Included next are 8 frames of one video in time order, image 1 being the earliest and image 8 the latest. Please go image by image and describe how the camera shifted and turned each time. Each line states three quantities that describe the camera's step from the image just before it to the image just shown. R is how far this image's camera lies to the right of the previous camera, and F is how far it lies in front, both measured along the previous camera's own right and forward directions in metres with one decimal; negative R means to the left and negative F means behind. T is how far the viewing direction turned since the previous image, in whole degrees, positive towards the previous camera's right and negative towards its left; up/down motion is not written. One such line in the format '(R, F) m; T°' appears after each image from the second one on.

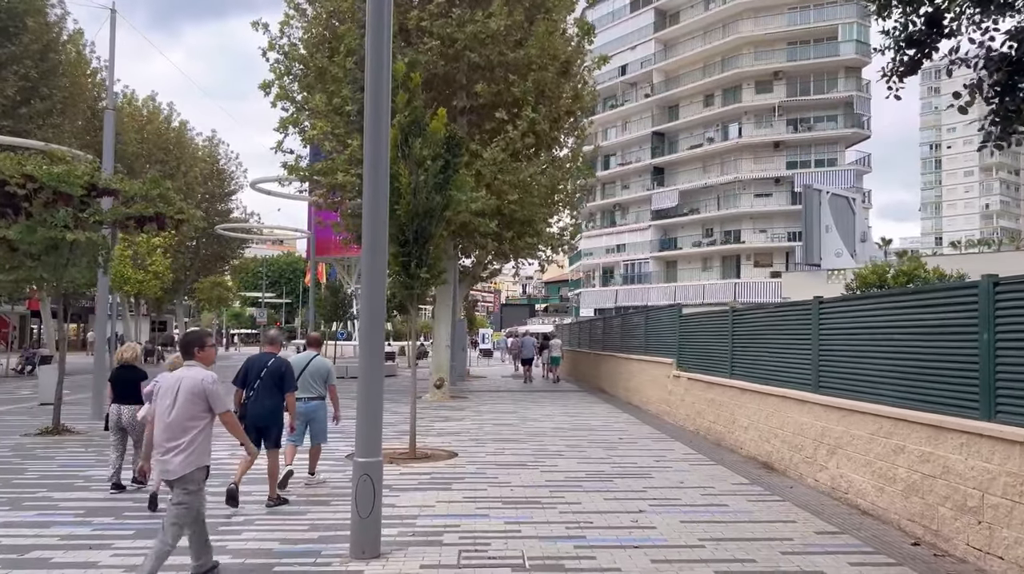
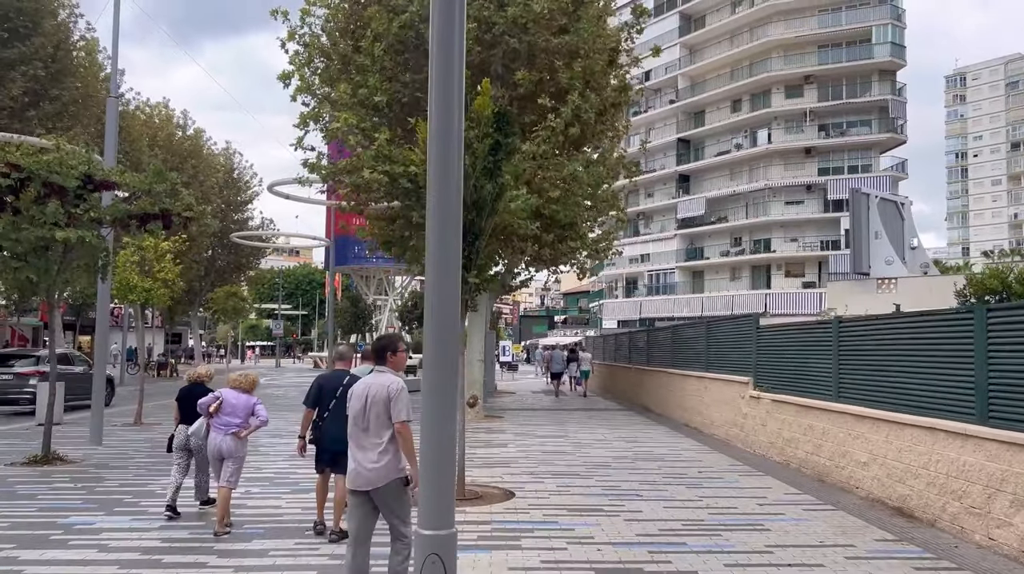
(-0.6, +1.9) m; -1°
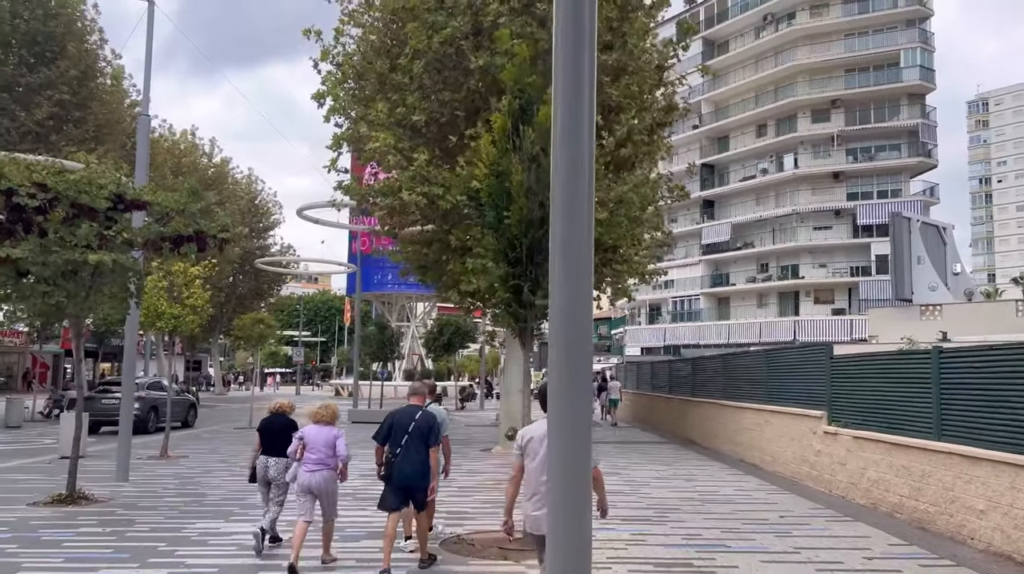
(-0.6, +0.8) m; -1°
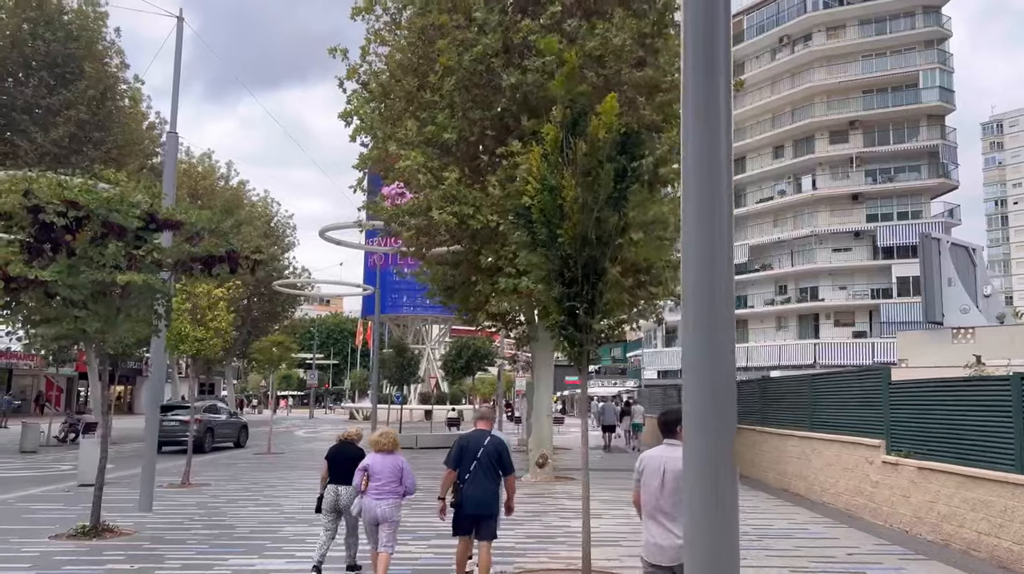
(-0.5, +0.5) m; -1°
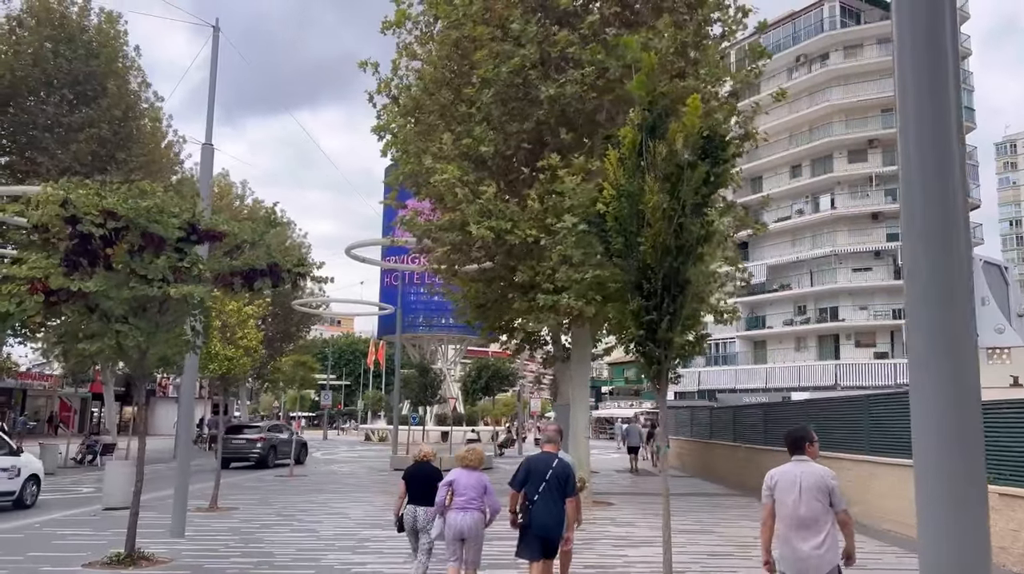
(-0.6, +0.5) m; -1°
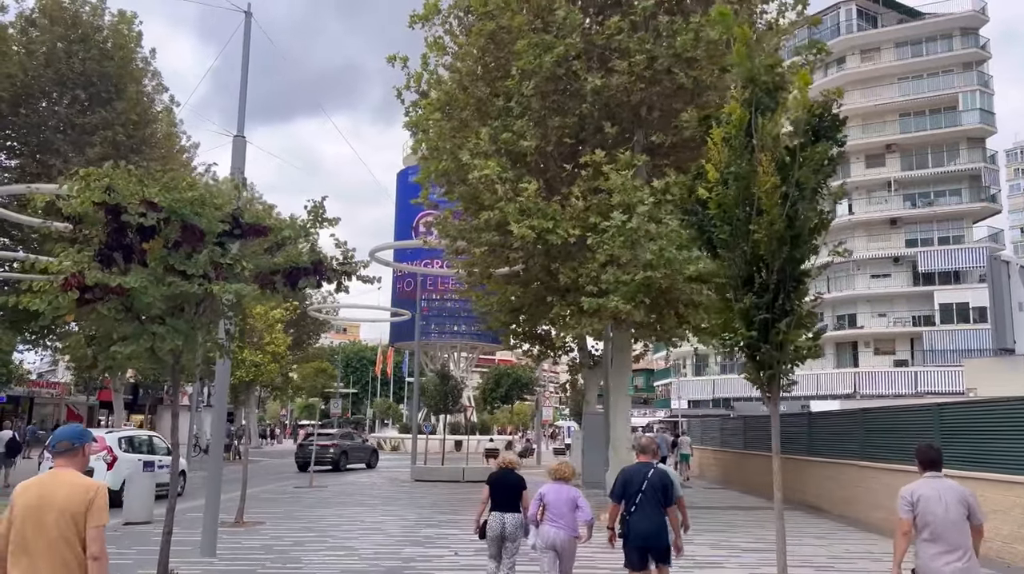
(-0.7, +0.8) m; 0°
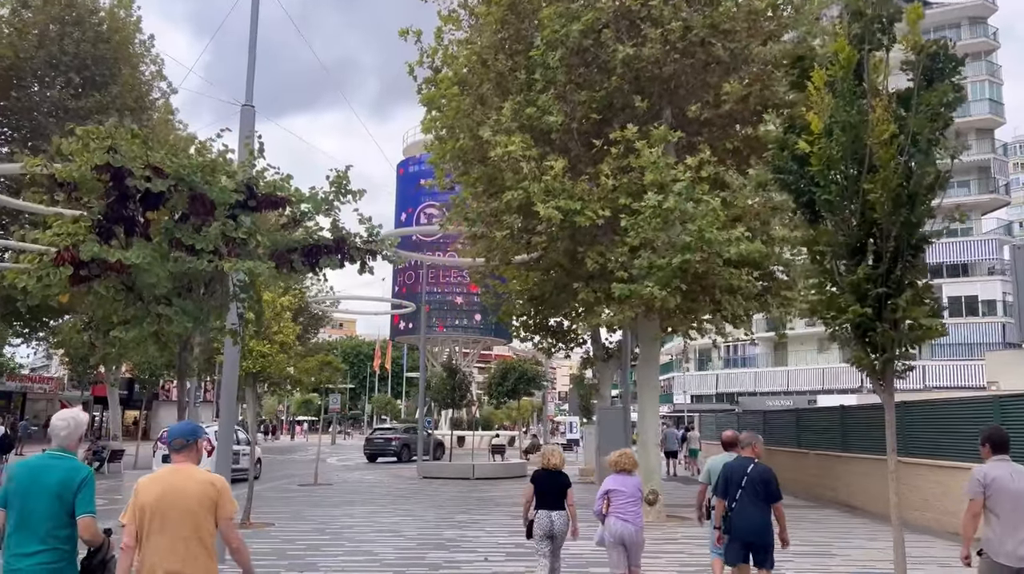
(-0.5, +1.0) m; 0°
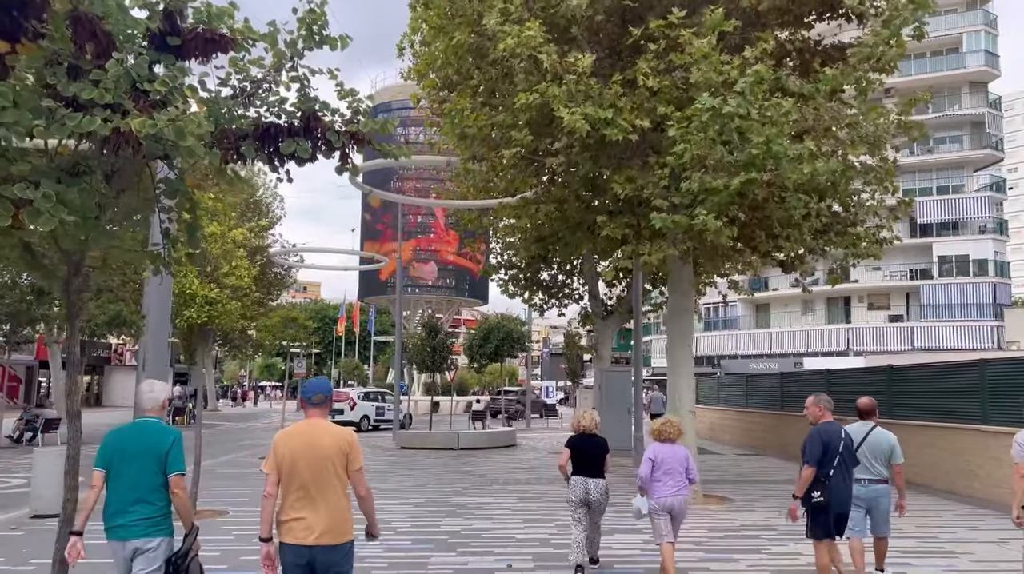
(-0.7, +2.9) m; +2°
